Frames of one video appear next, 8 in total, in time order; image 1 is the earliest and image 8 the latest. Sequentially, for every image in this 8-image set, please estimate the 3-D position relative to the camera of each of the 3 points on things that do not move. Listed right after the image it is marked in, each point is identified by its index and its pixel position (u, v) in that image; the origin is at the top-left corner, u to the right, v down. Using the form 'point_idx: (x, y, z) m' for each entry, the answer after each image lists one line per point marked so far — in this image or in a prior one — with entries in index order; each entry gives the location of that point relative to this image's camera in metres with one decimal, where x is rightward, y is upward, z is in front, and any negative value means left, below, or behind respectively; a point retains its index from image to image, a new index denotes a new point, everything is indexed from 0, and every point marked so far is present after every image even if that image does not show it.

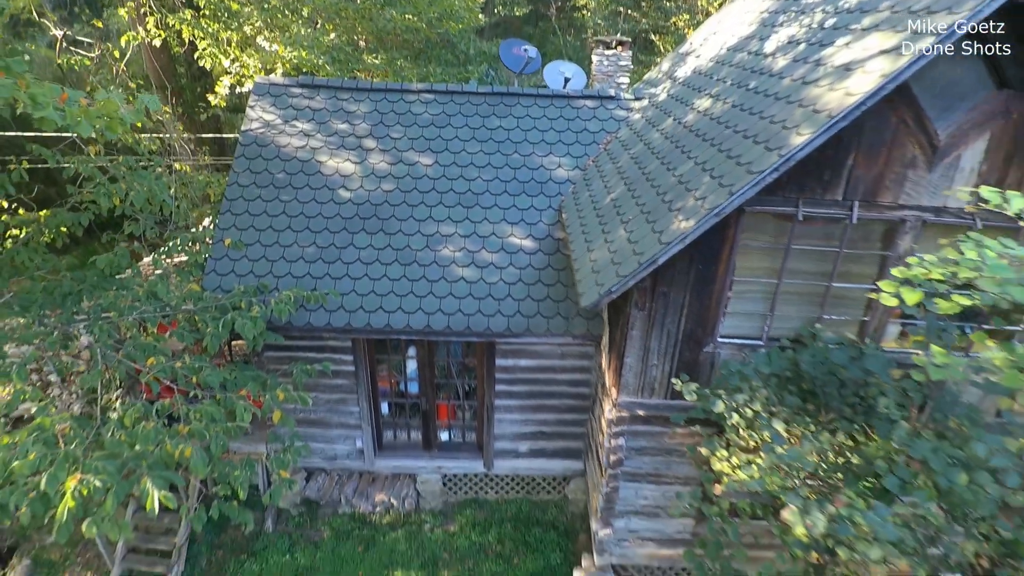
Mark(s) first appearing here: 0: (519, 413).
0: (+0.1, -1.4, +6.7) m
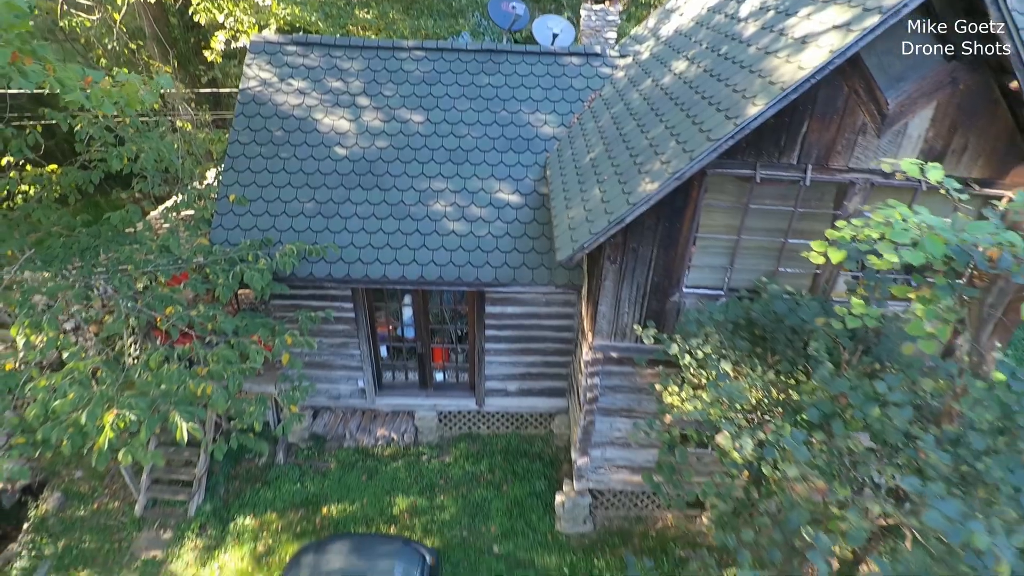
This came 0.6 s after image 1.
0: (-0.1, -0.8, +7.3) m
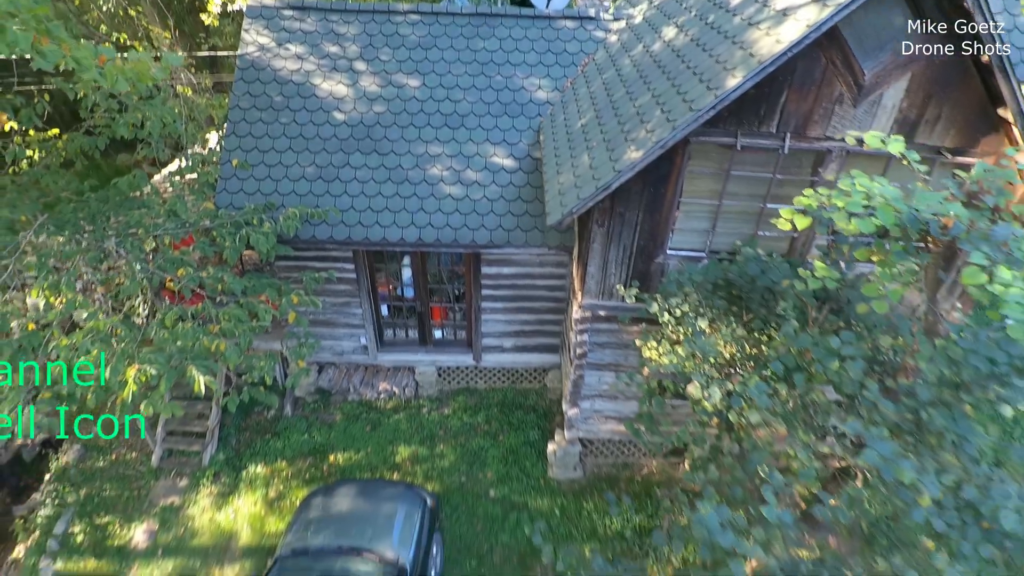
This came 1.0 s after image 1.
0: (-0.1, -0.3, +7.6) m
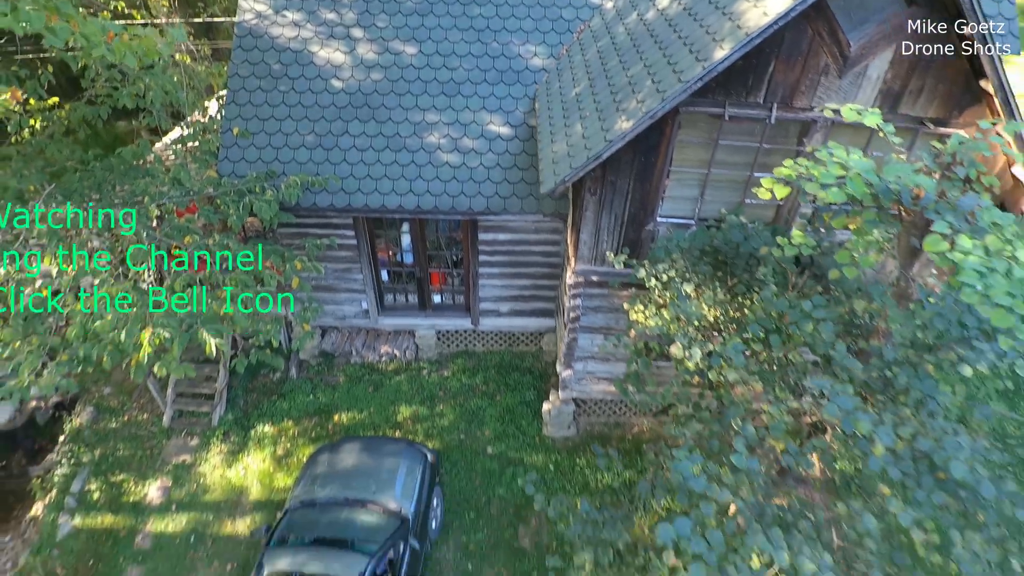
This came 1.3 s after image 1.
0: (-0.2, +0.1, +7.8) m
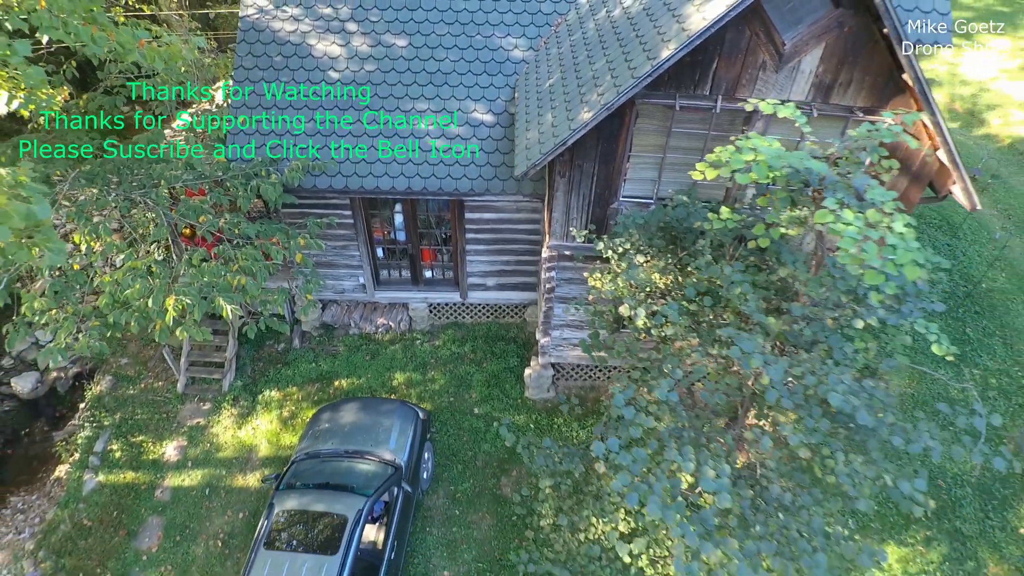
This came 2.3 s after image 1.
0: (-0.4, +0.5, +8.4) m
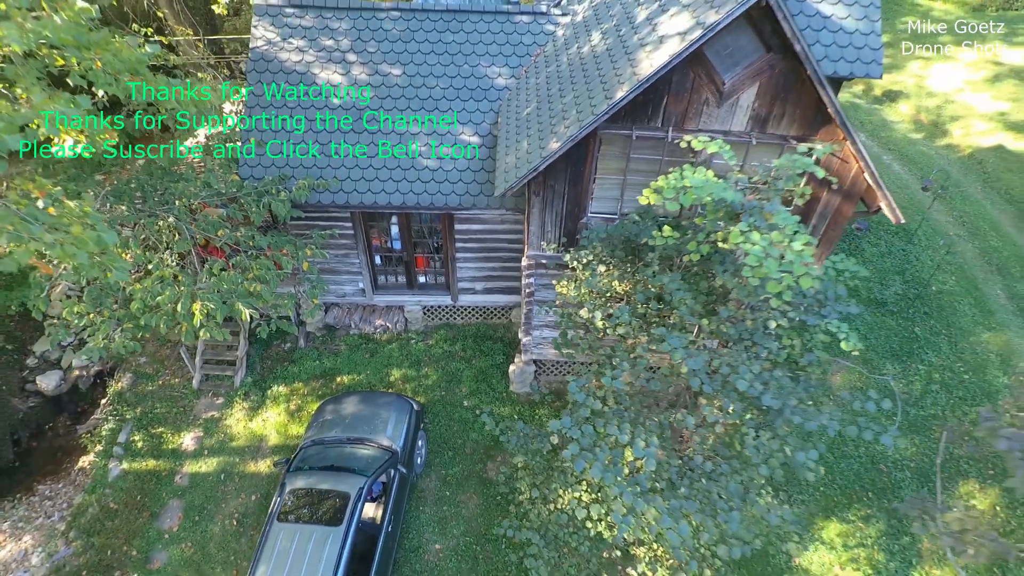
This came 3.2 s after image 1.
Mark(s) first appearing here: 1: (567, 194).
0: (-0.6, +0.4, +9.2) m
1: (+0.6, +1.0, +6.6) m
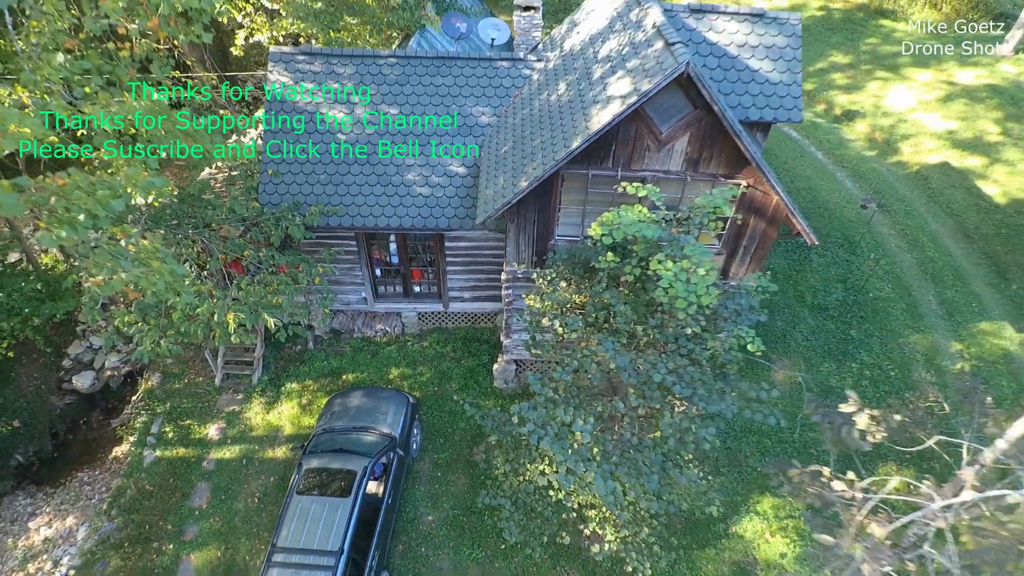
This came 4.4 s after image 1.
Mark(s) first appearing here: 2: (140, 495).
0: (-0.9, +0.2, +10.6) m
1: (+0.3, +0.9, +7.9) m
2: (-6.1, -3.4, +9.5) m
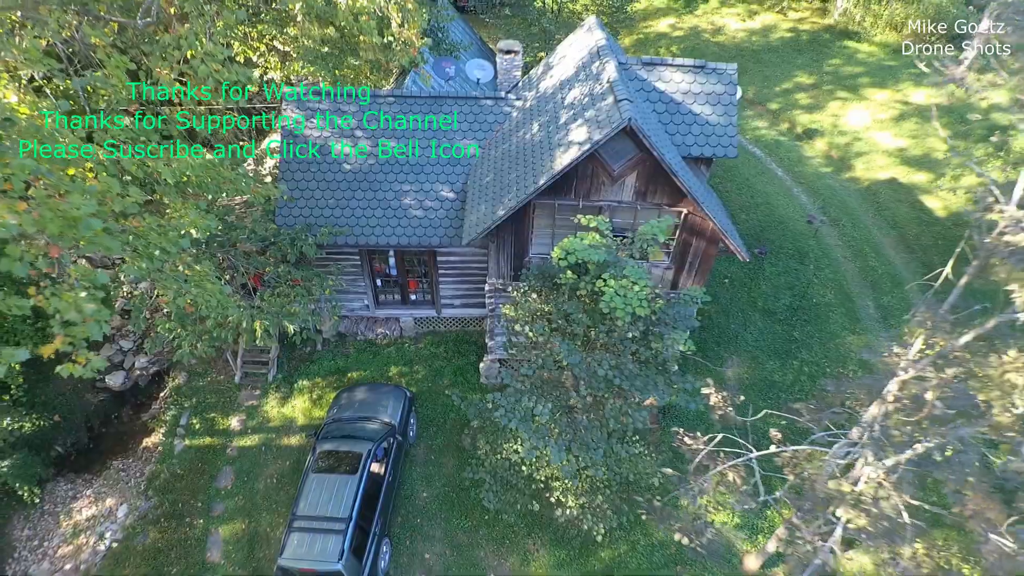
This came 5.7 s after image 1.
0: (-1.2, +0.1, +12.0) m
1: (0.0, +0.7, +9.3) m
2: (-6.4, -3.6, +11.0) m
